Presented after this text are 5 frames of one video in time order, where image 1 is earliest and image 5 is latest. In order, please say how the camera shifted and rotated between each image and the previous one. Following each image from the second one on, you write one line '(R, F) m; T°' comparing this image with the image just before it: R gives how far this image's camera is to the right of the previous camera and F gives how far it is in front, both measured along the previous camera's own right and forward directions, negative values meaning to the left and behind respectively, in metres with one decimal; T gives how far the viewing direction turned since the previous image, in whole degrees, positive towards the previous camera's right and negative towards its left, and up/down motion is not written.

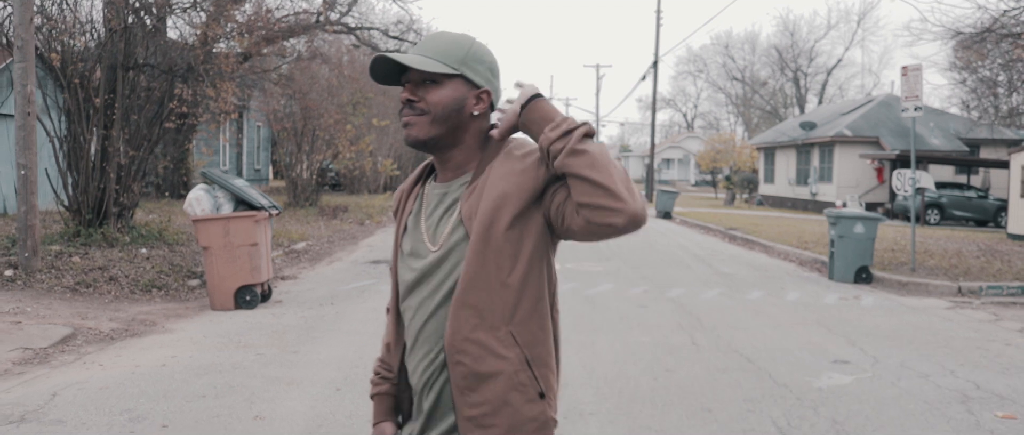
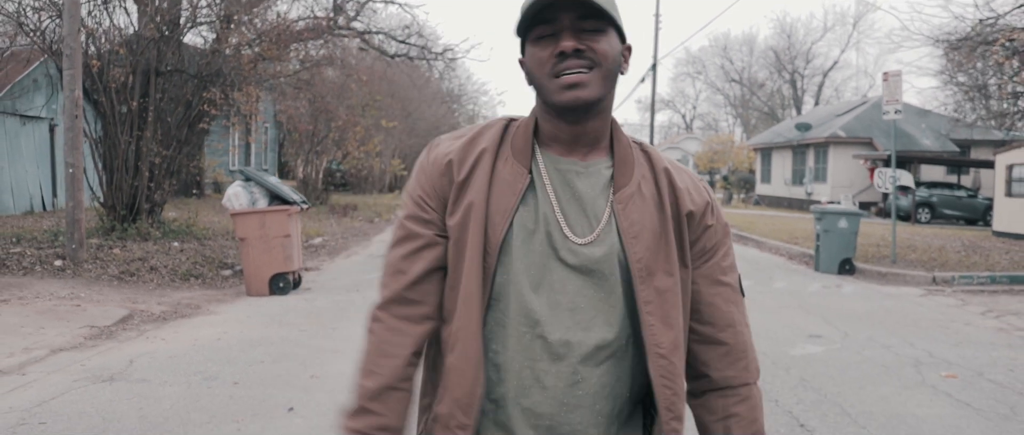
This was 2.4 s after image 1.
(-0.1, -0.9) m; 0°
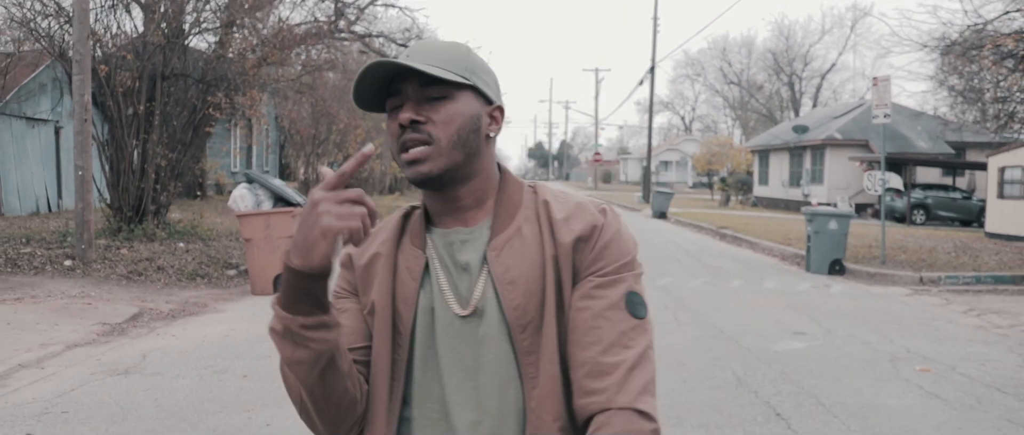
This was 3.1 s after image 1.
(0.0, -0.3) m; 0°
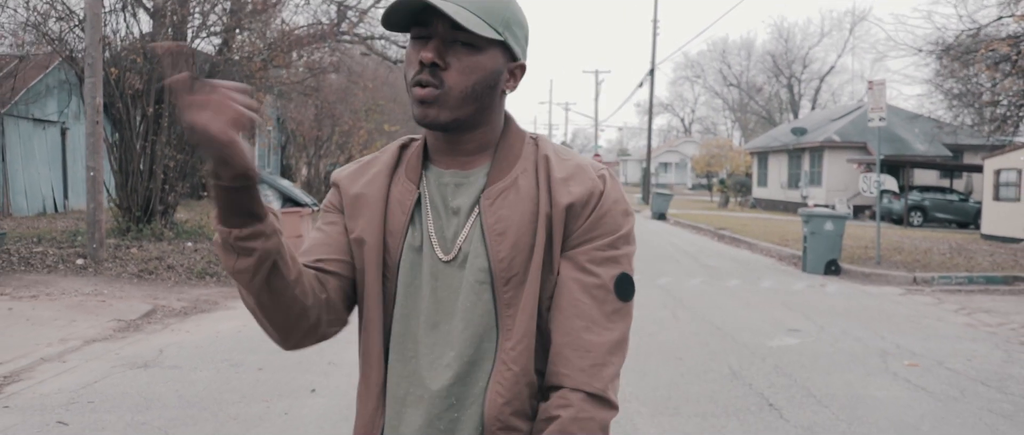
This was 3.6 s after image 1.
(0.0, -0.3) m; 0°
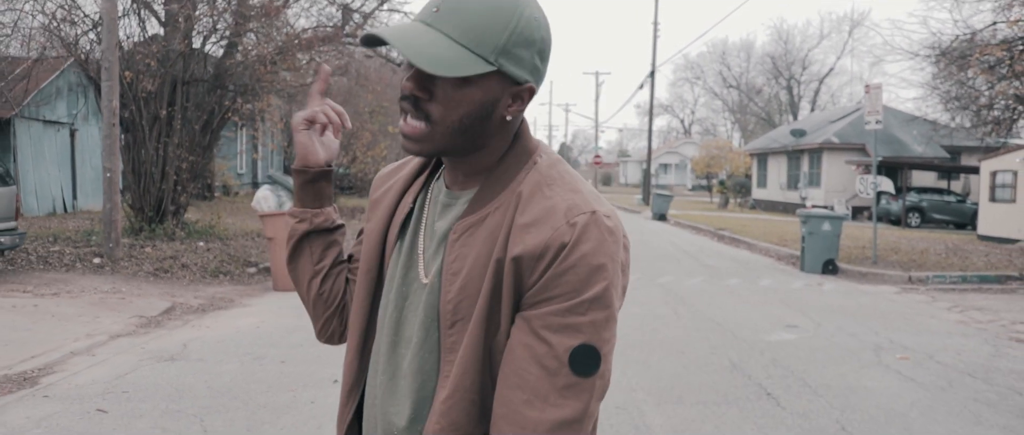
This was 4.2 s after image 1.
(-0.1, -0.3) m; 0°
